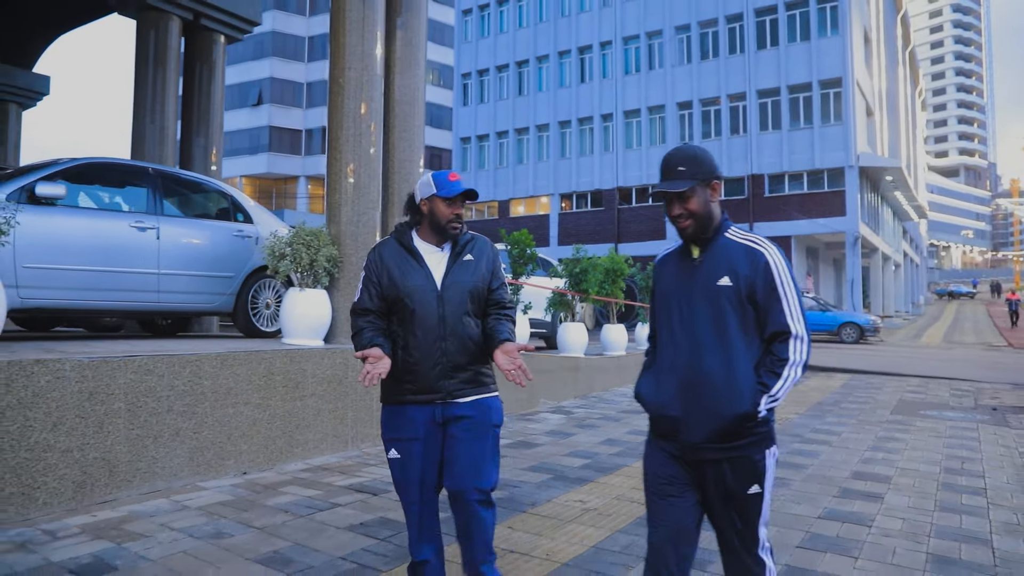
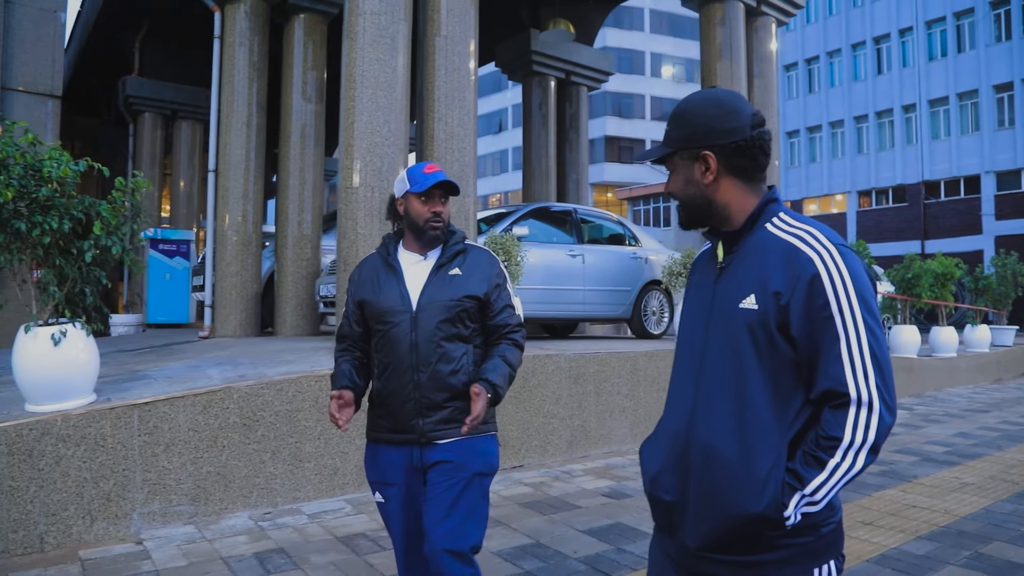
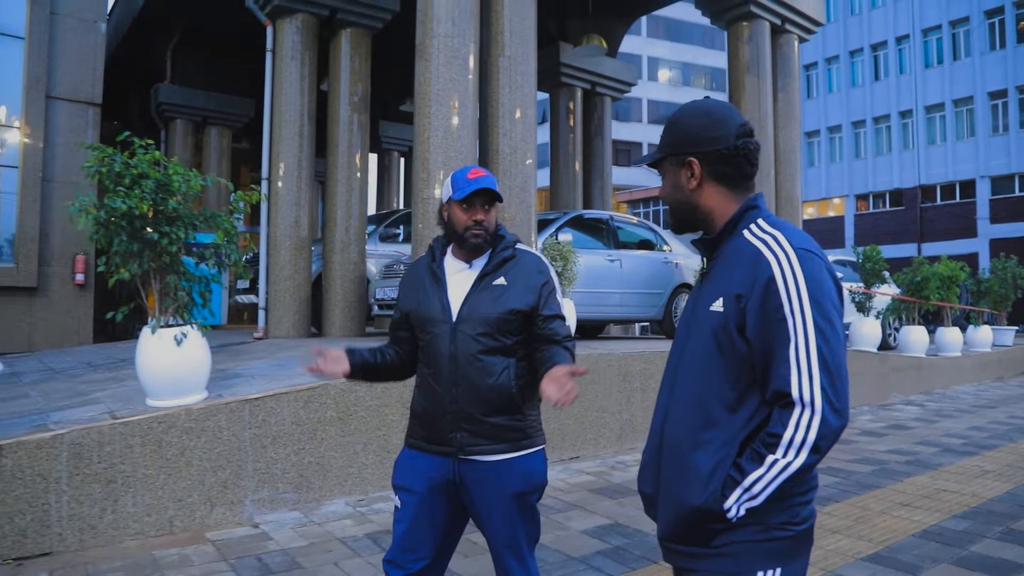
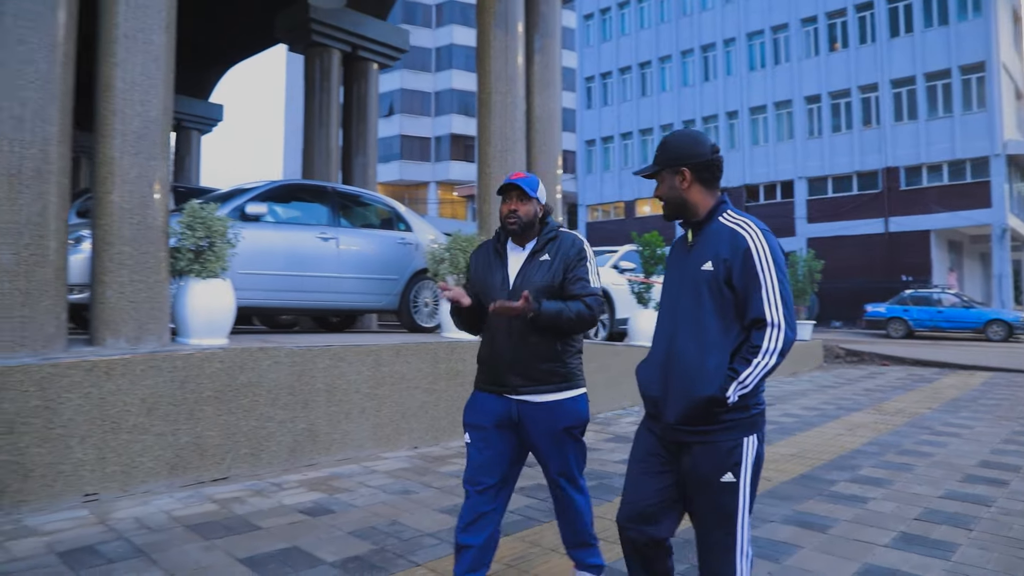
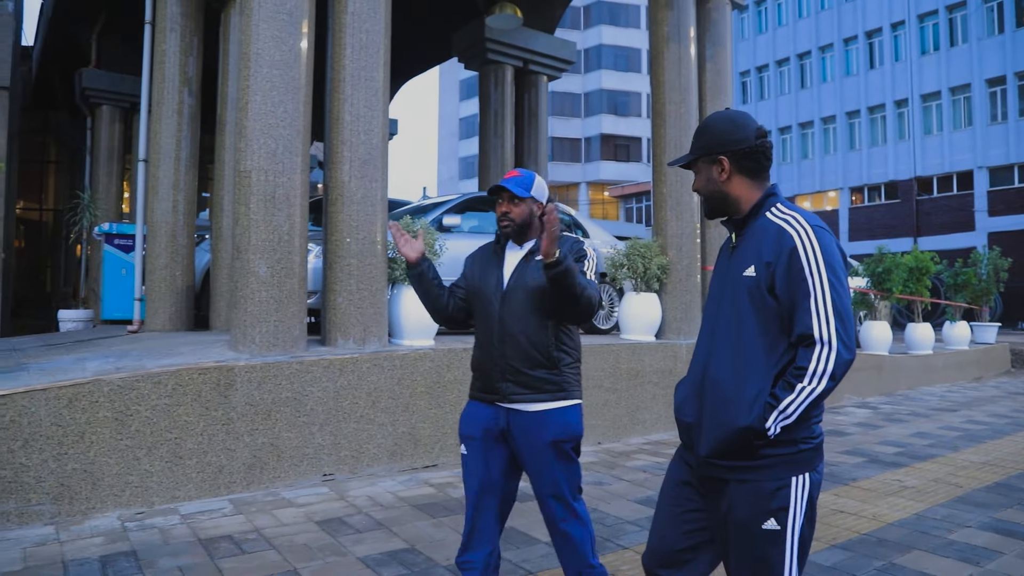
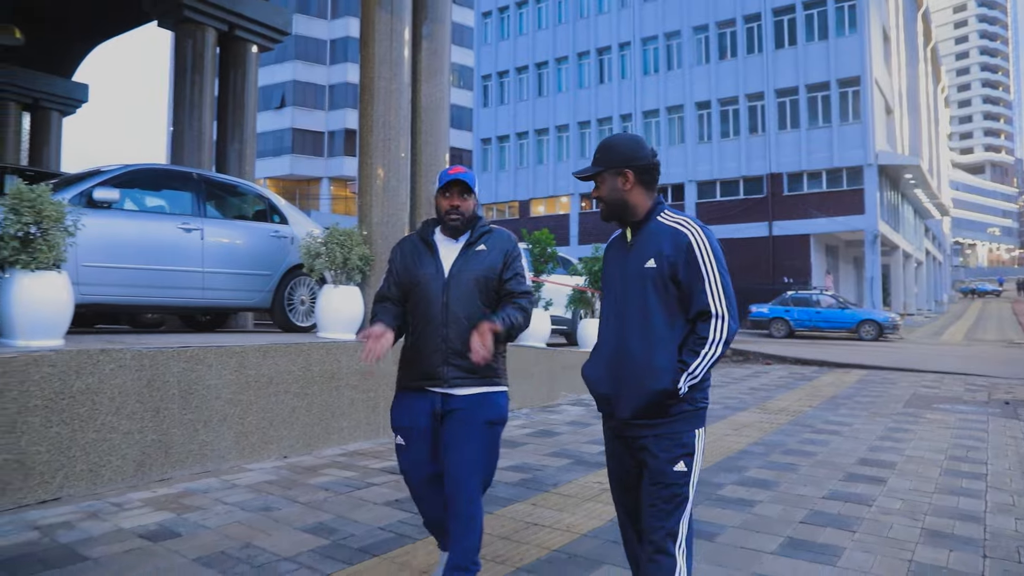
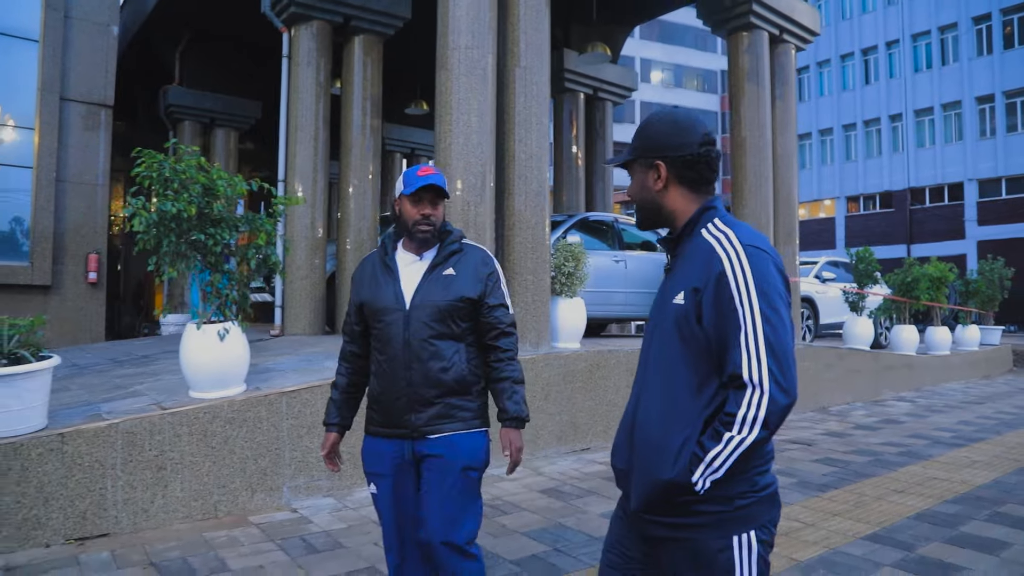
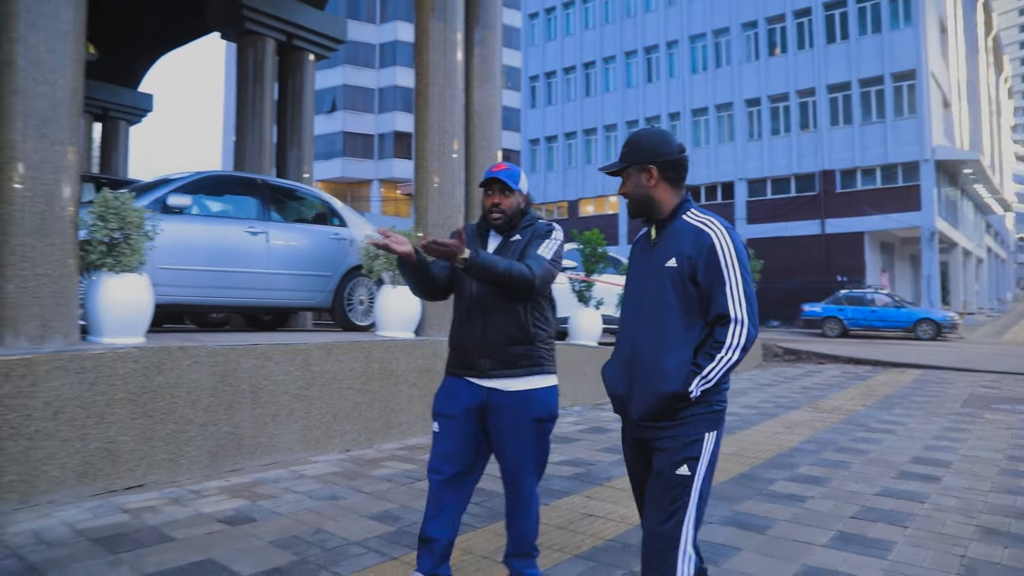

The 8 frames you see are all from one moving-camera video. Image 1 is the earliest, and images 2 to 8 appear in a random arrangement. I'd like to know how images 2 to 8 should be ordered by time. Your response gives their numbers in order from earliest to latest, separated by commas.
6, 8, 4, 5, 2, 3, 7
